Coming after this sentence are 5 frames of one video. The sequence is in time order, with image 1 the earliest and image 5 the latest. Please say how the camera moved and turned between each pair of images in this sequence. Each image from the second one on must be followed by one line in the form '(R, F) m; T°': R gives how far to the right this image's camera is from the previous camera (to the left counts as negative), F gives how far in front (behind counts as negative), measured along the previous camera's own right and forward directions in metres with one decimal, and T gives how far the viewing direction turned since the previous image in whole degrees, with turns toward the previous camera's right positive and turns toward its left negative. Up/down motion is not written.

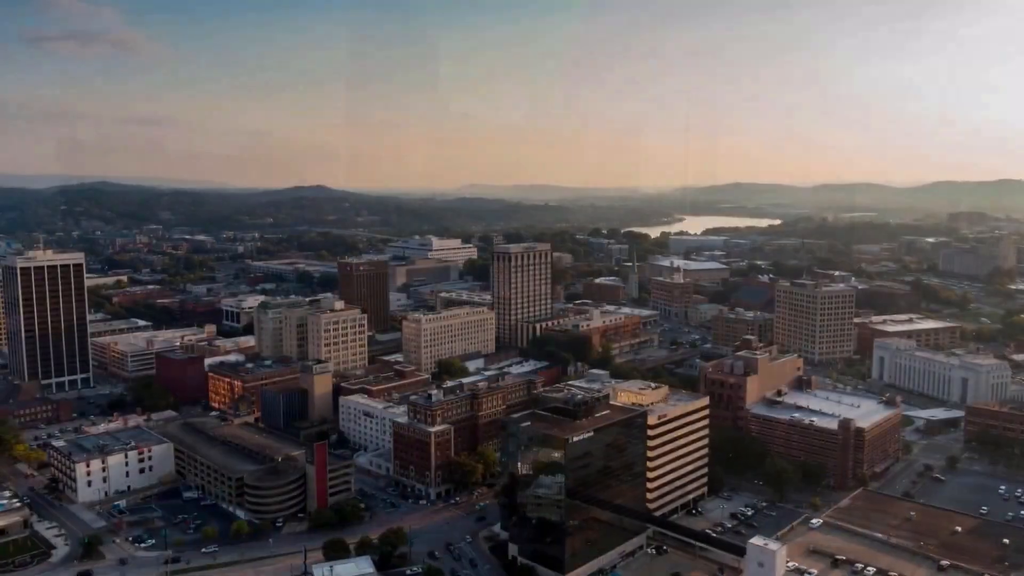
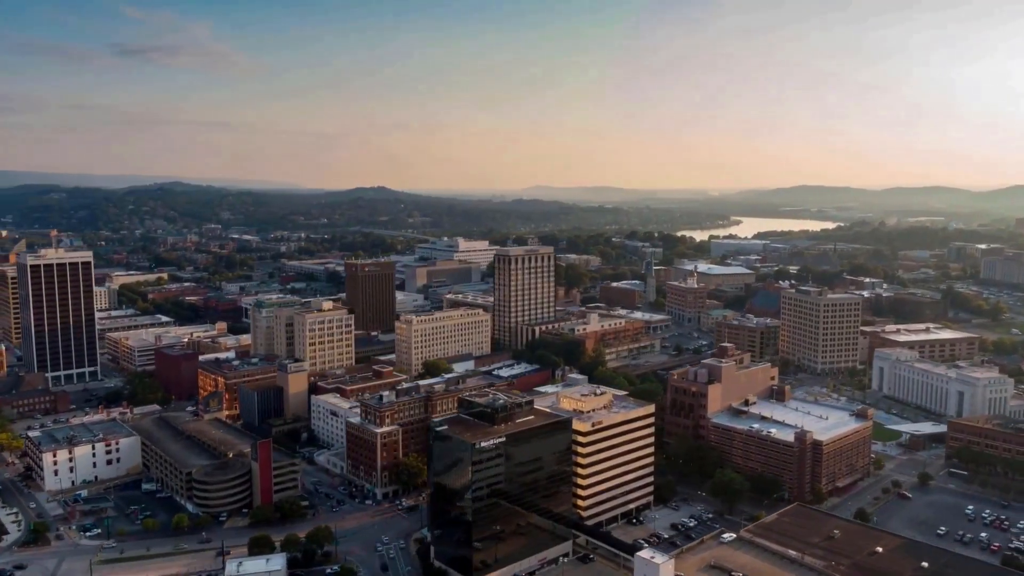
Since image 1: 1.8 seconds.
(+3.9, +0.2) m; -5°
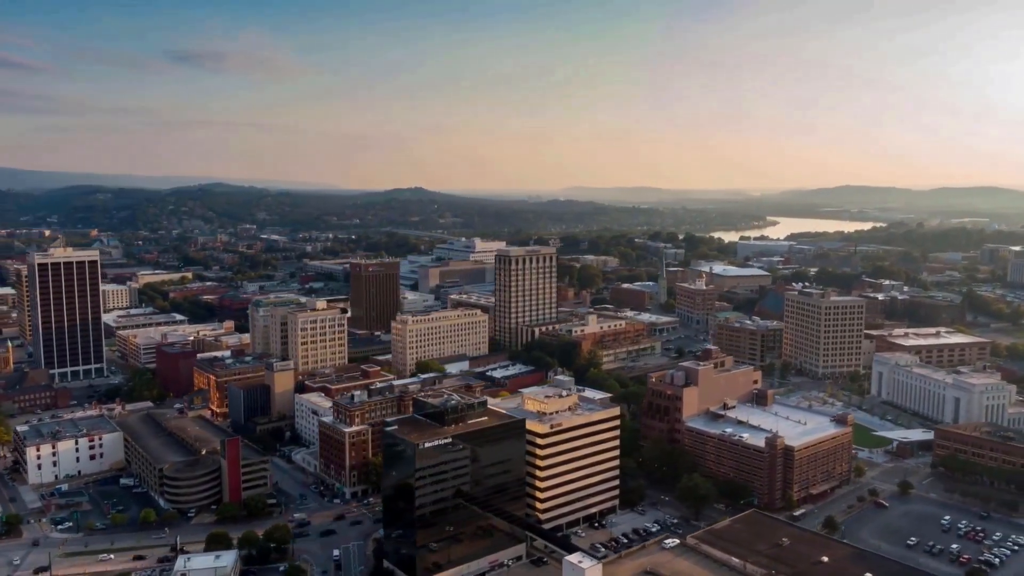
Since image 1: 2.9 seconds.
(+2.4, +0.1) m; -3°
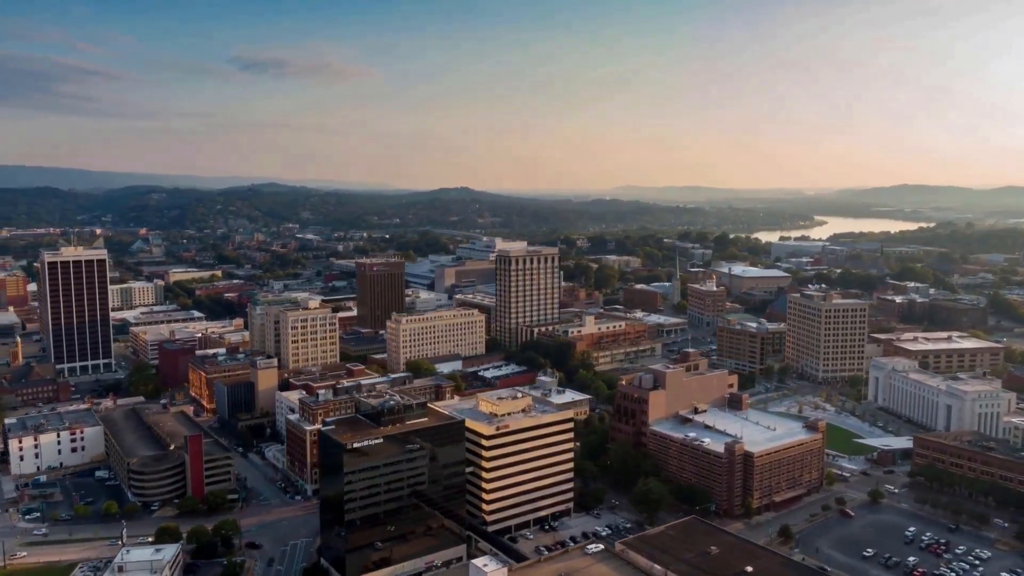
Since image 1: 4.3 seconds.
(+3.0, +0.2) m; -4°
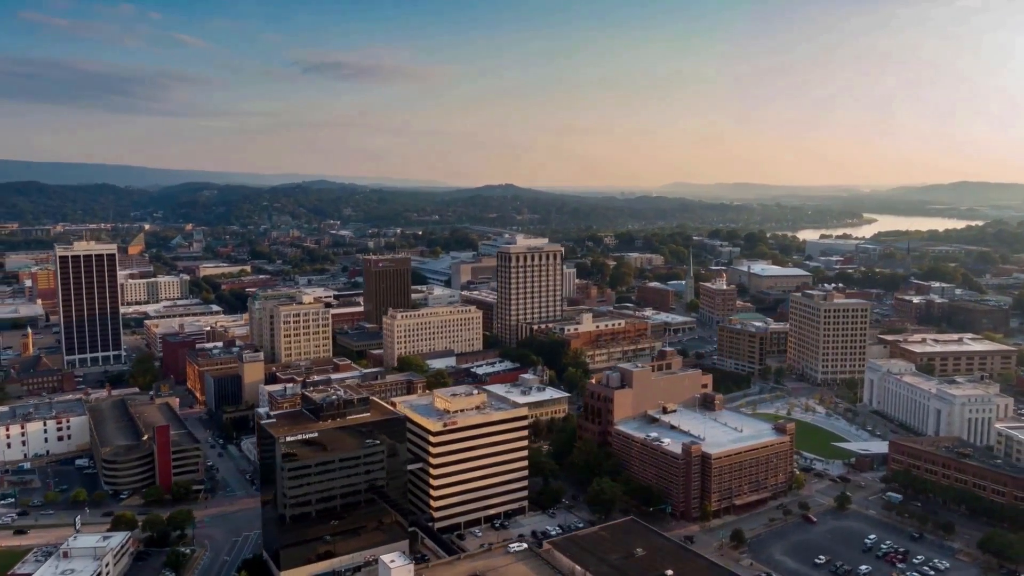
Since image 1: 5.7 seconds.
(+3.0, +0.2) m; -4°
